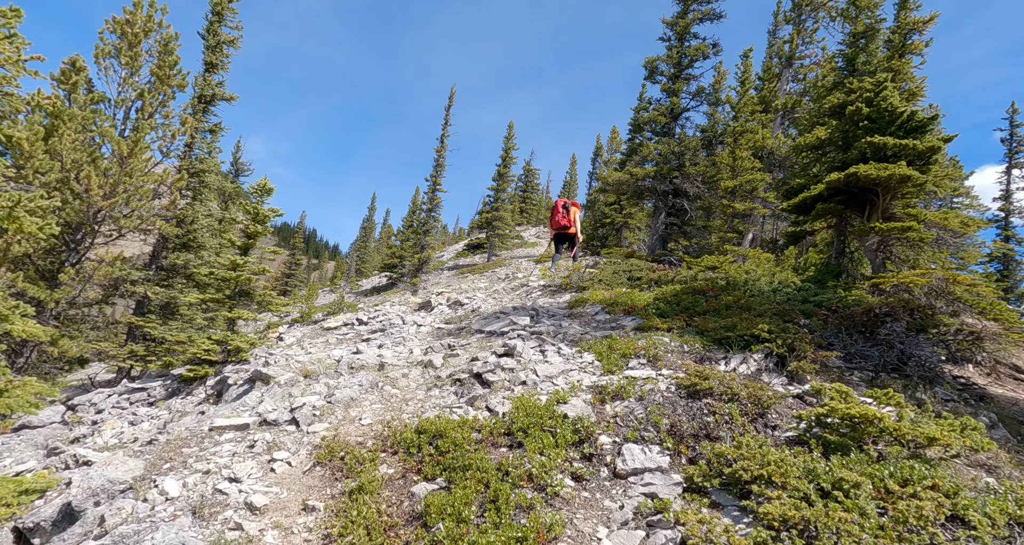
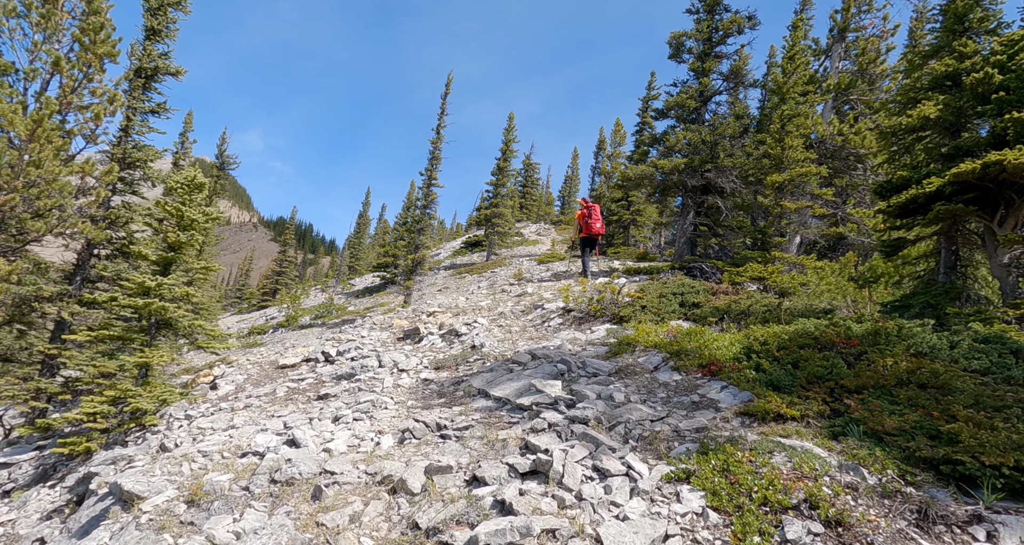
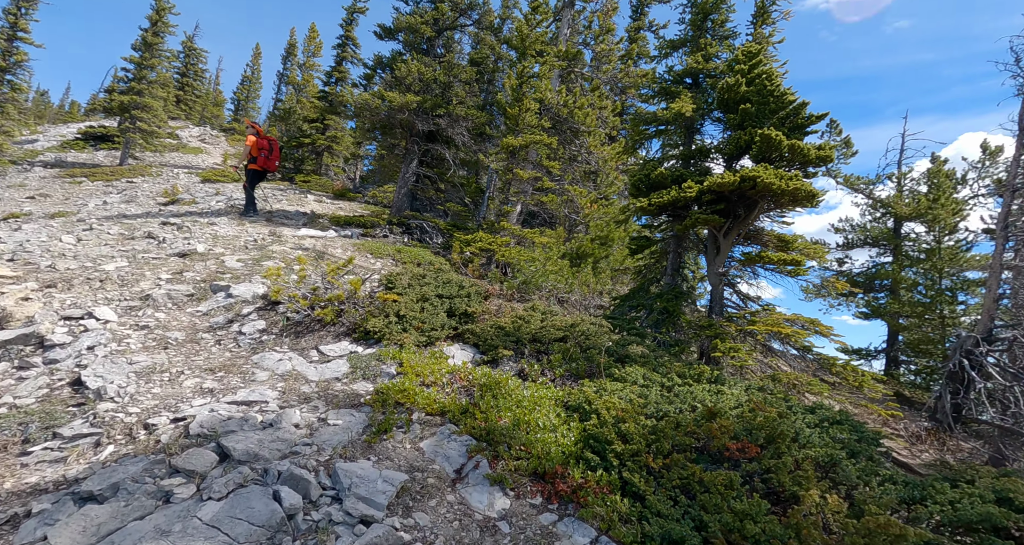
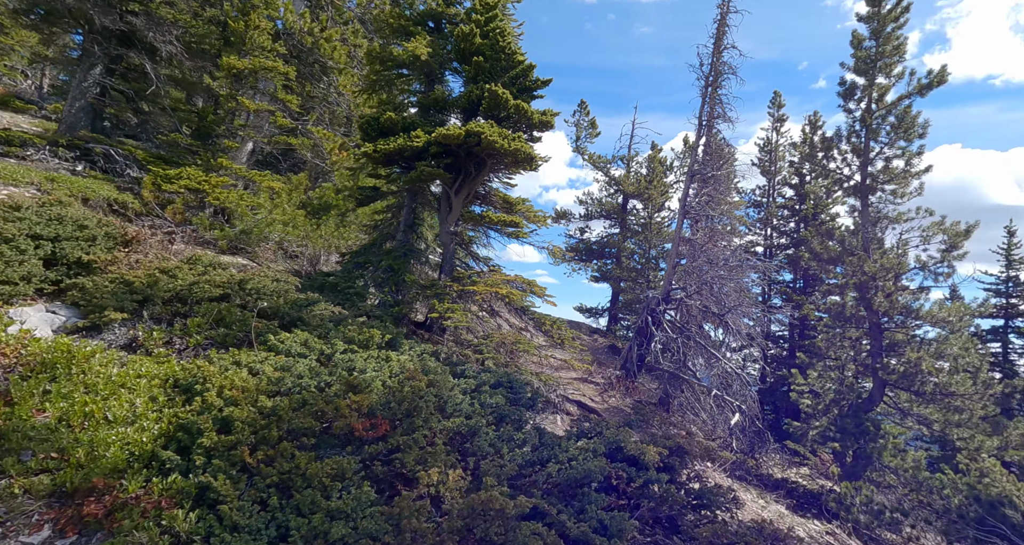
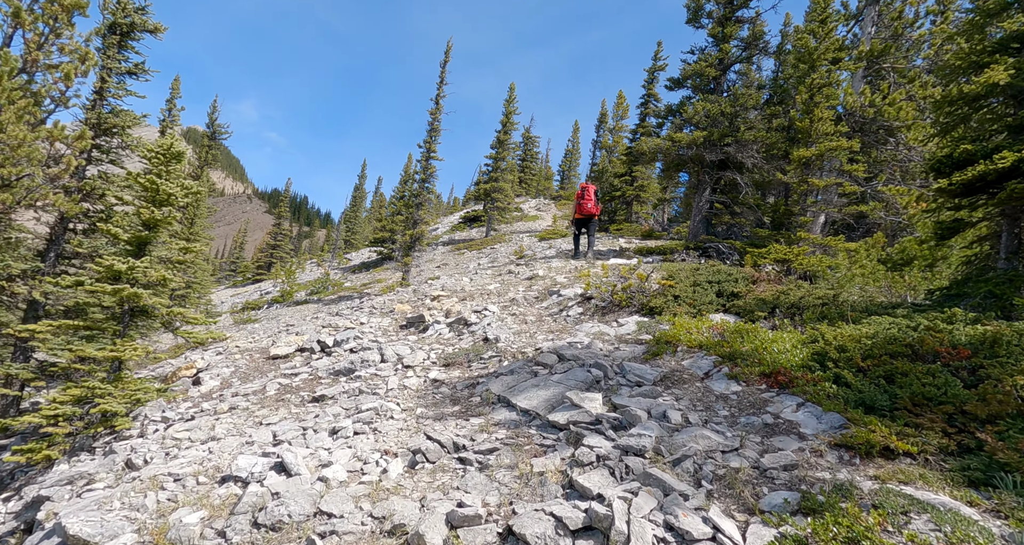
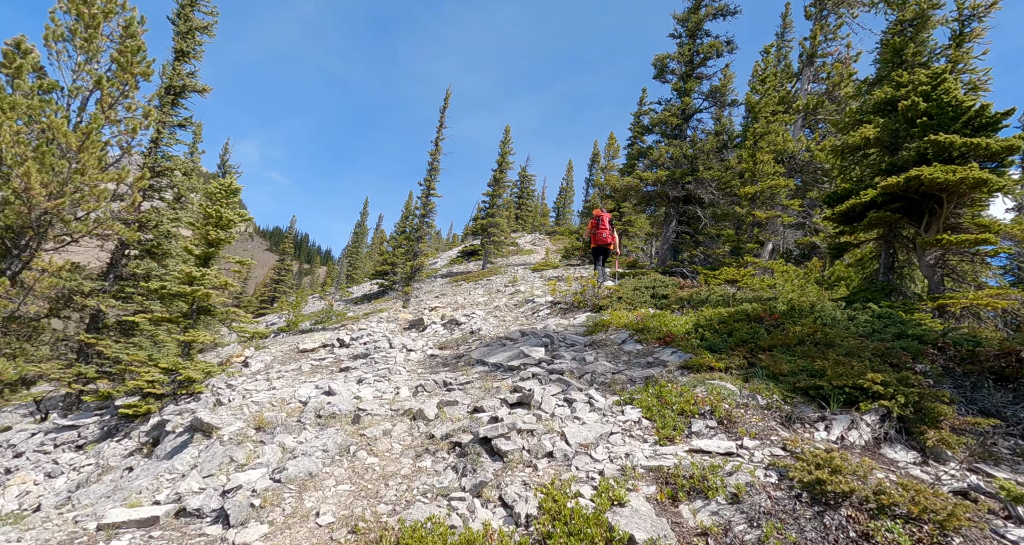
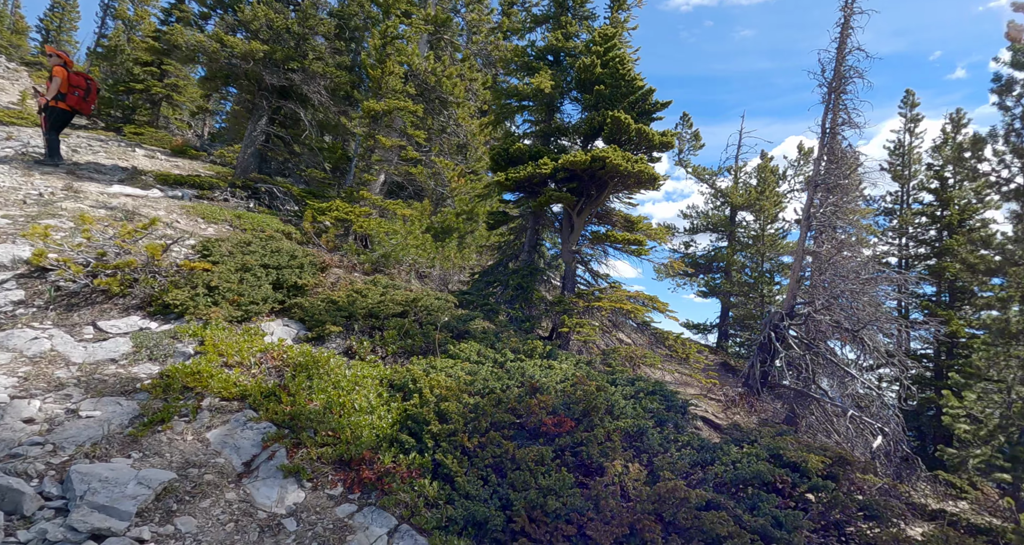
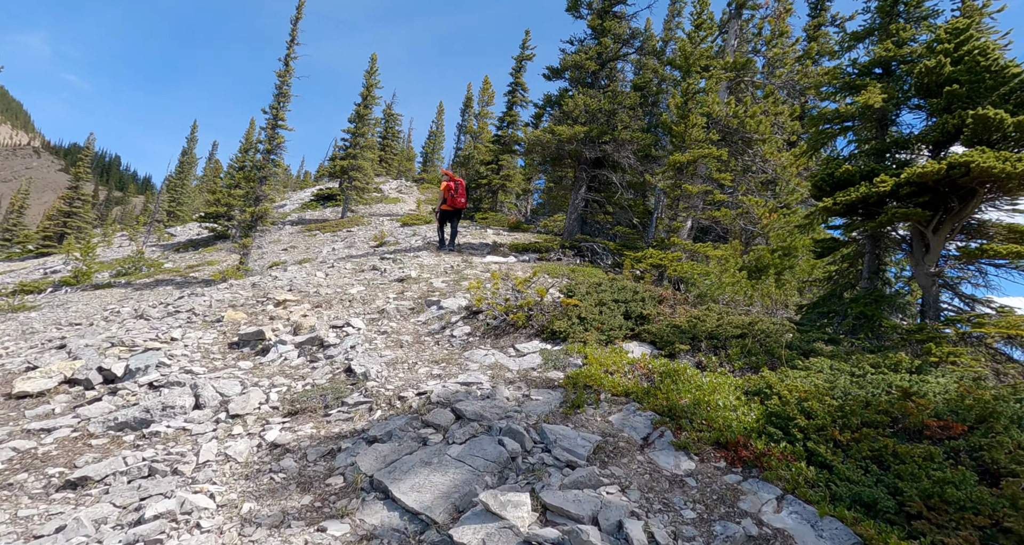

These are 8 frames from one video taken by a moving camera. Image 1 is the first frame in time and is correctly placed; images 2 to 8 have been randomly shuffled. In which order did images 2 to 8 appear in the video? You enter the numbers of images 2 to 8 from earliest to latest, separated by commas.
6, 2, 5, 8, 3, 7, 4
